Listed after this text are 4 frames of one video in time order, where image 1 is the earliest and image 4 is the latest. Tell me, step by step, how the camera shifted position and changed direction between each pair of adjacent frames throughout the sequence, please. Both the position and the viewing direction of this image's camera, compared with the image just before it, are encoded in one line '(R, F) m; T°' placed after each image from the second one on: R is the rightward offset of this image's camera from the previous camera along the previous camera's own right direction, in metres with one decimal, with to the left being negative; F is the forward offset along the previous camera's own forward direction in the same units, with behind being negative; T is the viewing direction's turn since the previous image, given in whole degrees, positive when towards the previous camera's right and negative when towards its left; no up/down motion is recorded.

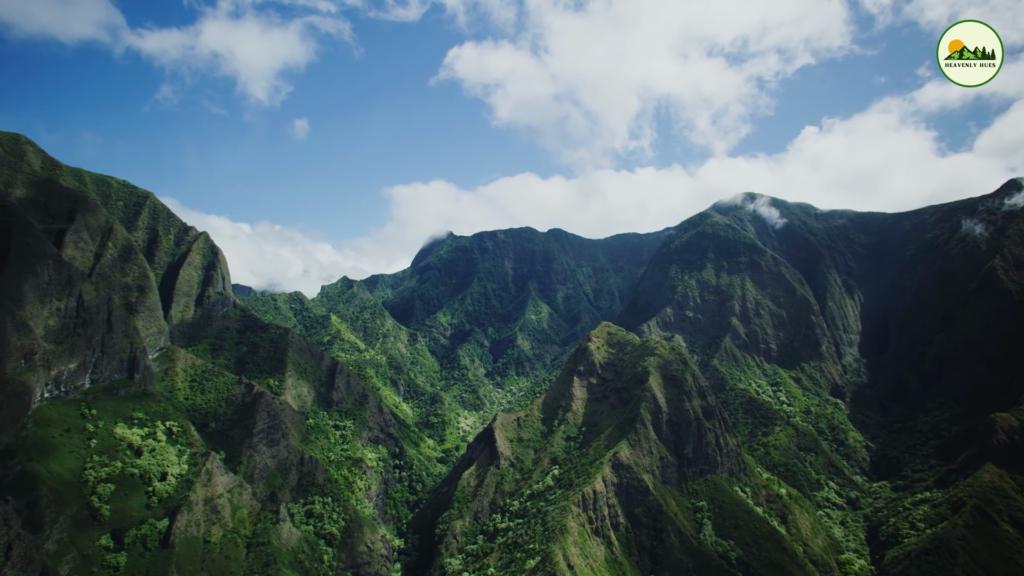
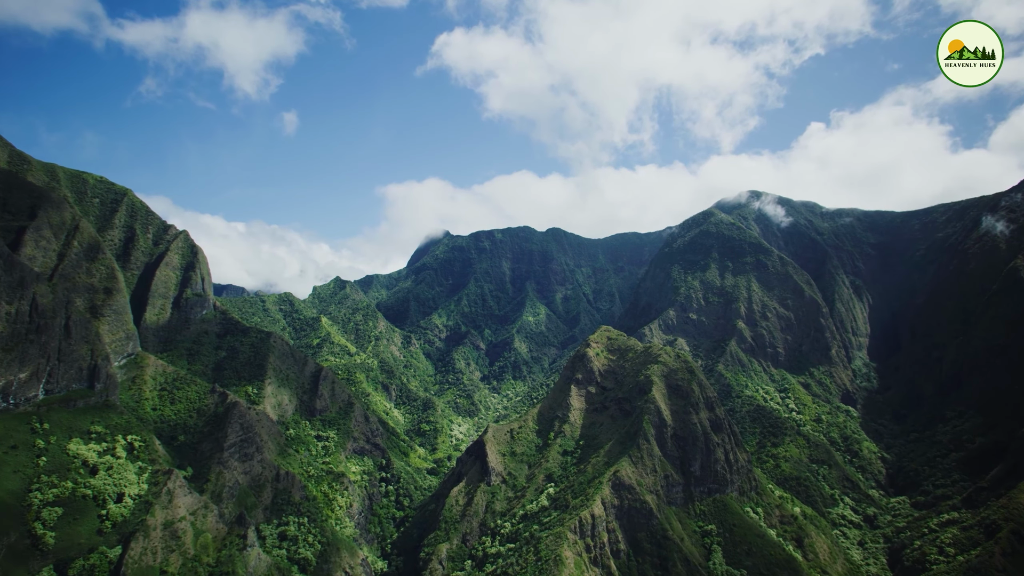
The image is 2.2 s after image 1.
(+1.6, +8.6) m; 0°
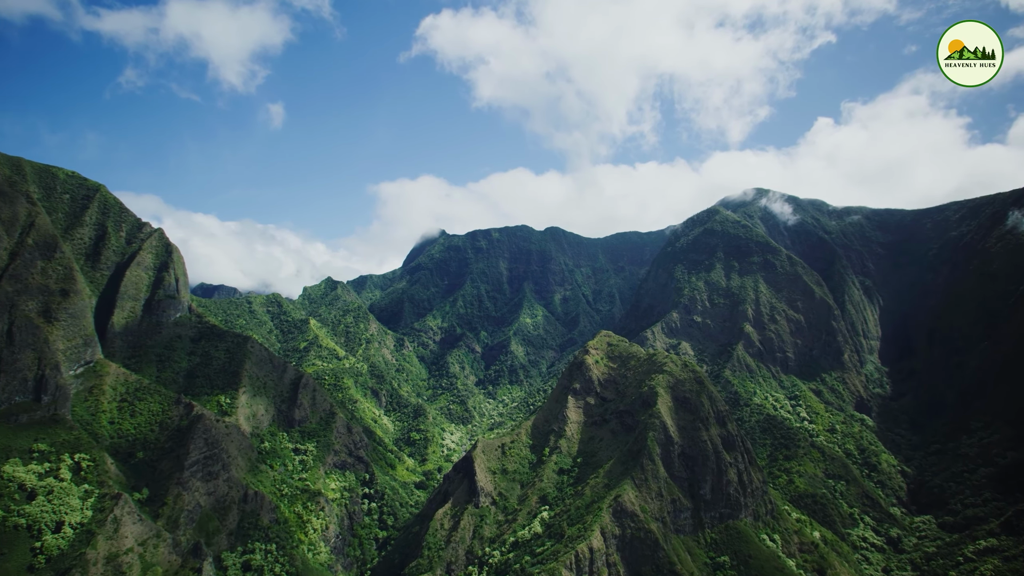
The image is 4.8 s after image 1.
(+1.7, +9.7) m; 0°
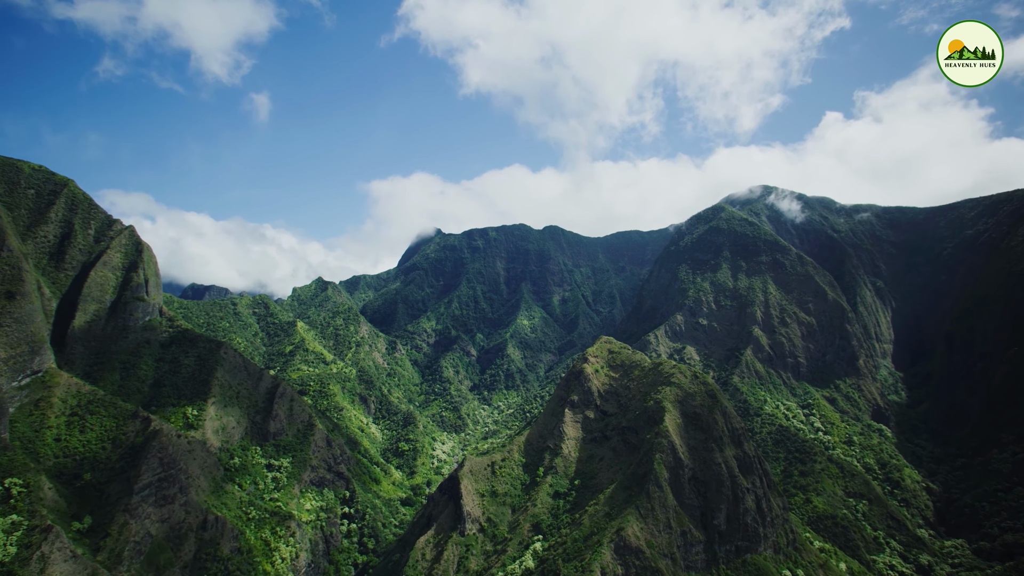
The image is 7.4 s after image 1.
(+1.7, +10.2) m; 0°
